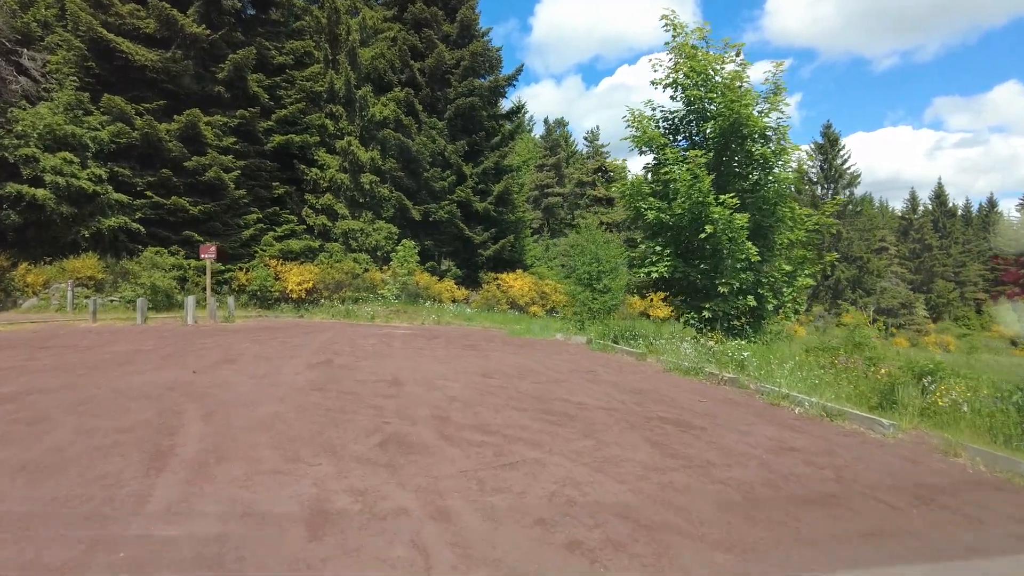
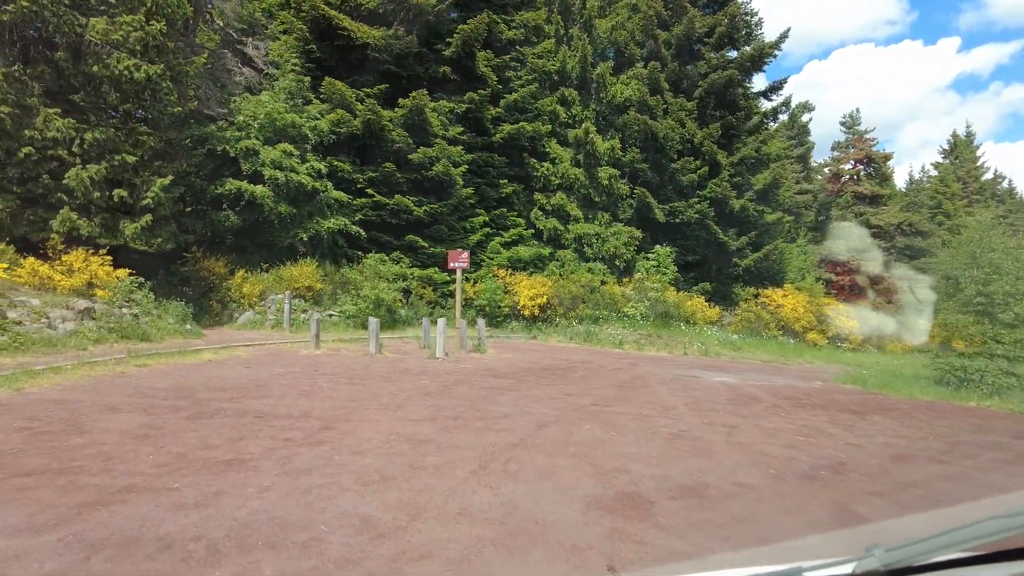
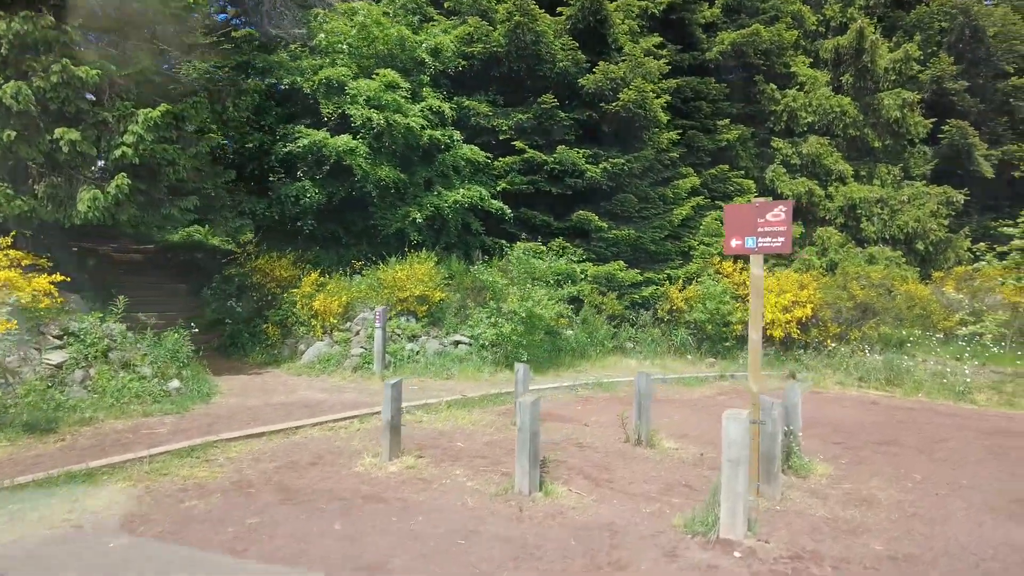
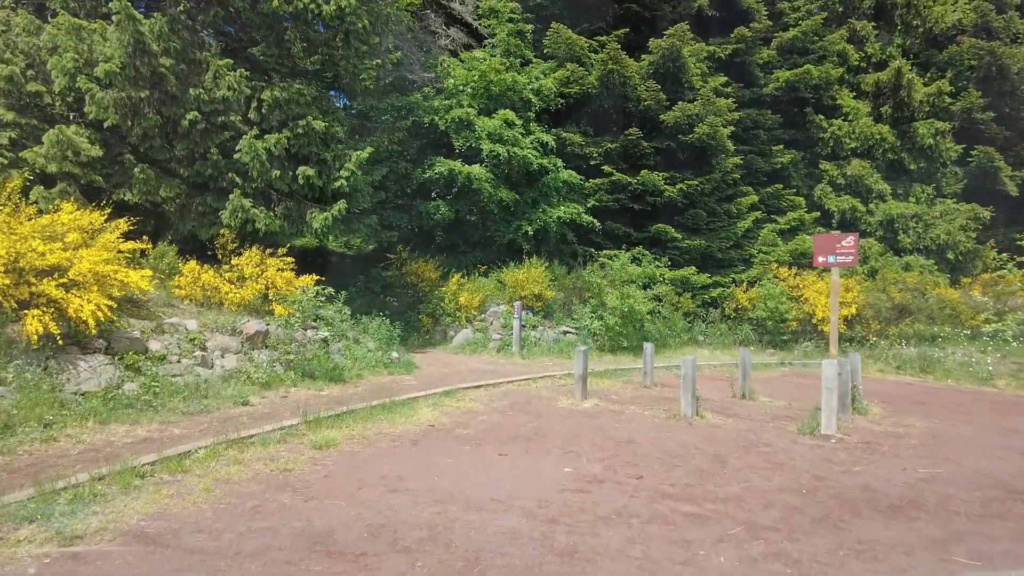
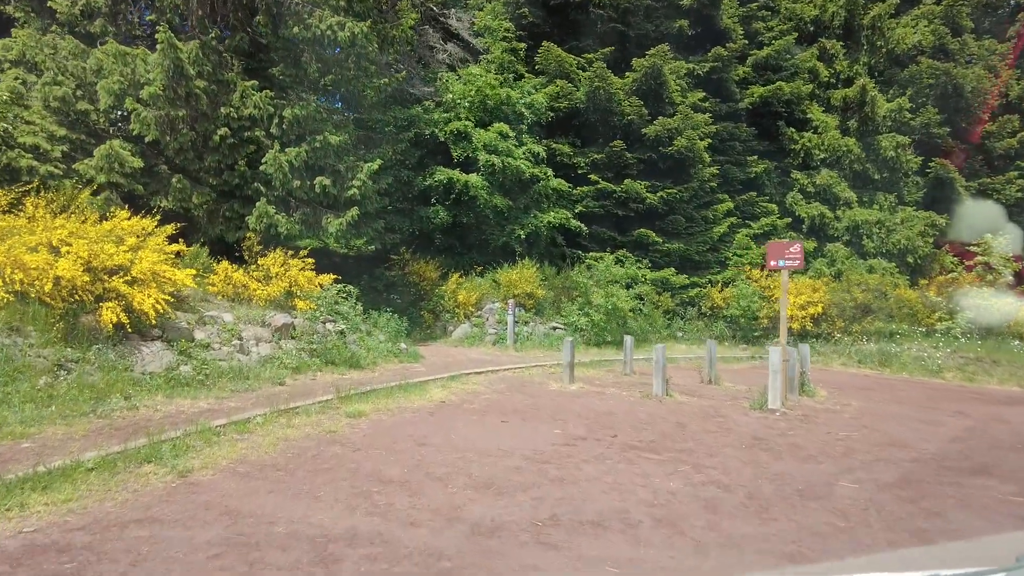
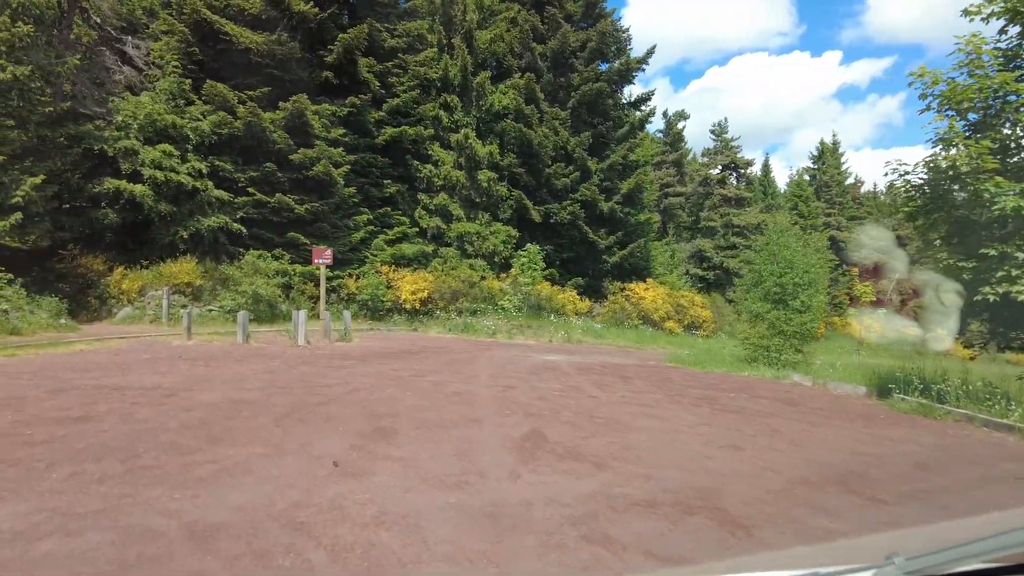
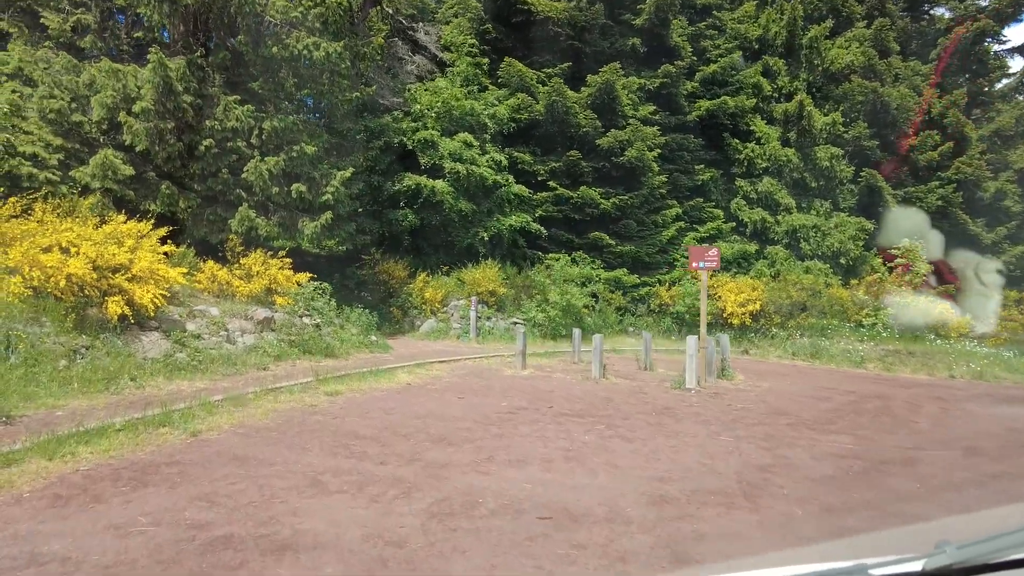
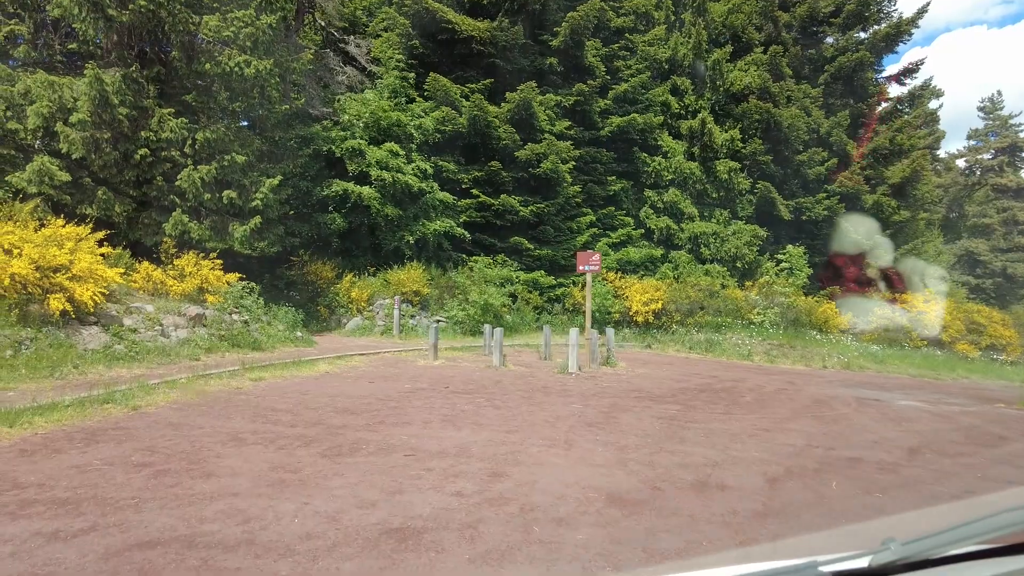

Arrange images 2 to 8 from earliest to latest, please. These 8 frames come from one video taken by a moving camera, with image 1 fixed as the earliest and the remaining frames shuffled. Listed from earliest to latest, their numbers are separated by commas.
6, 2, 8, 7, 5, 4, 3
